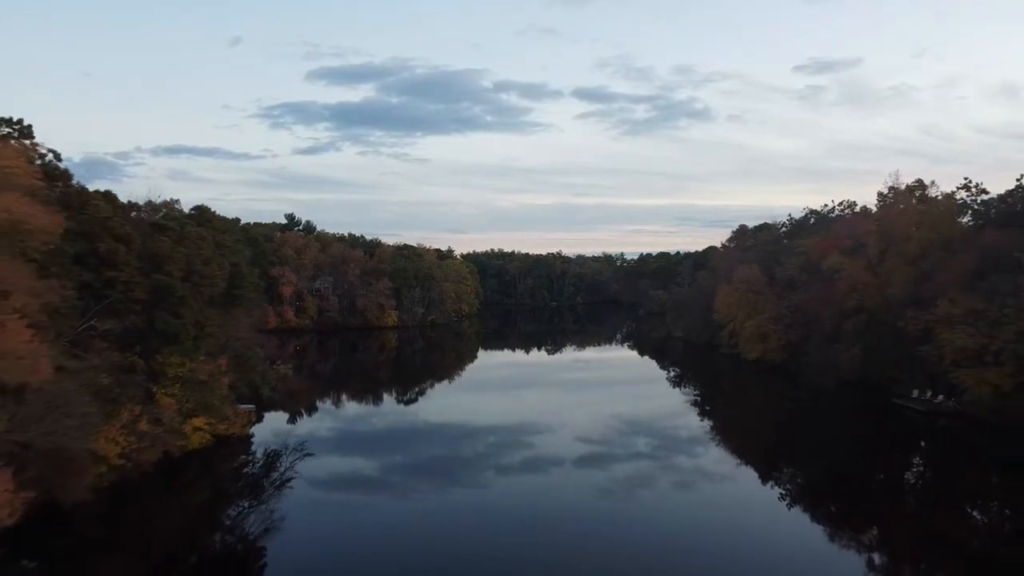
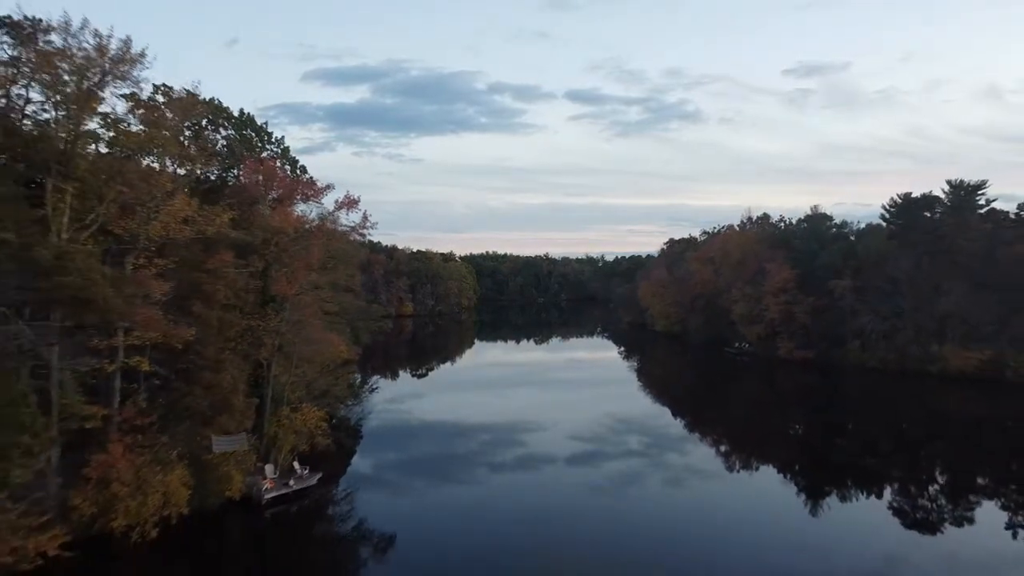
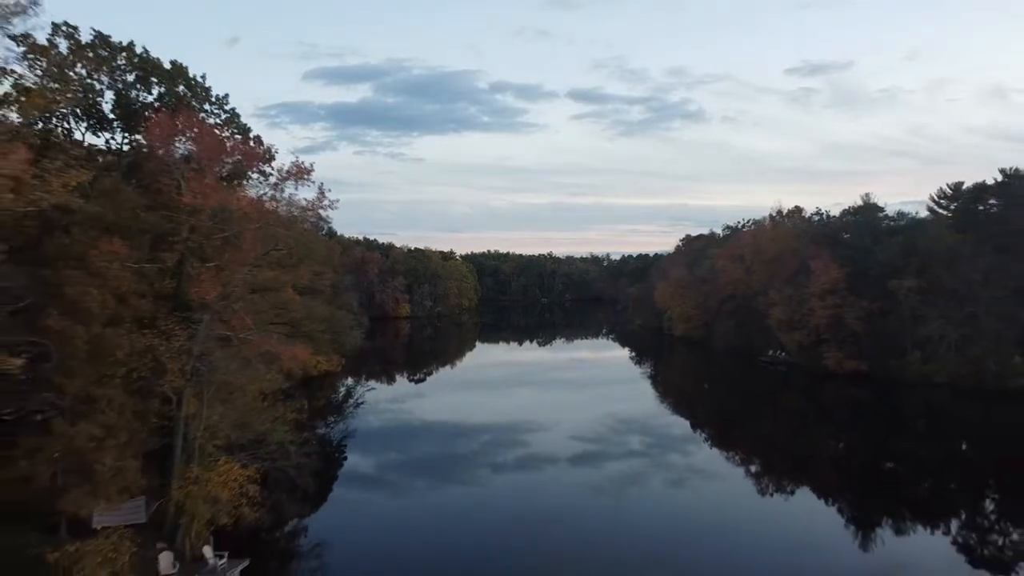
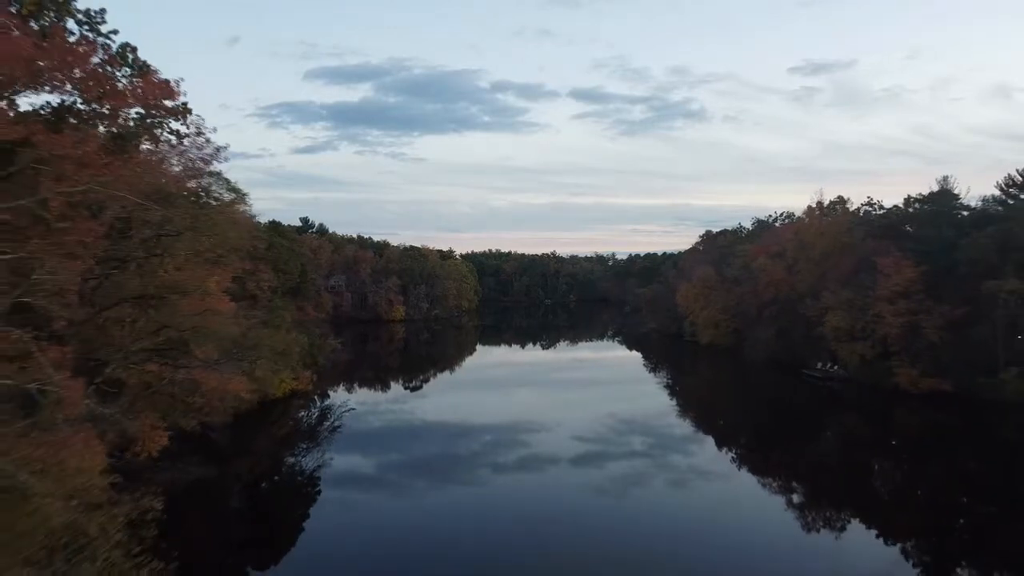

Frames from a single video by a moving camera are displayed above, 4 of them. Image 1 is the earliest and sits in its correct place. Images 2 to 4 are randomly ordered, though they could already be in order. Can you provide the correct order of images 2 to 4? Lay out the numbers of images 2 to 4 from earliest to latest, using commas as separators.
4, 3, 2
